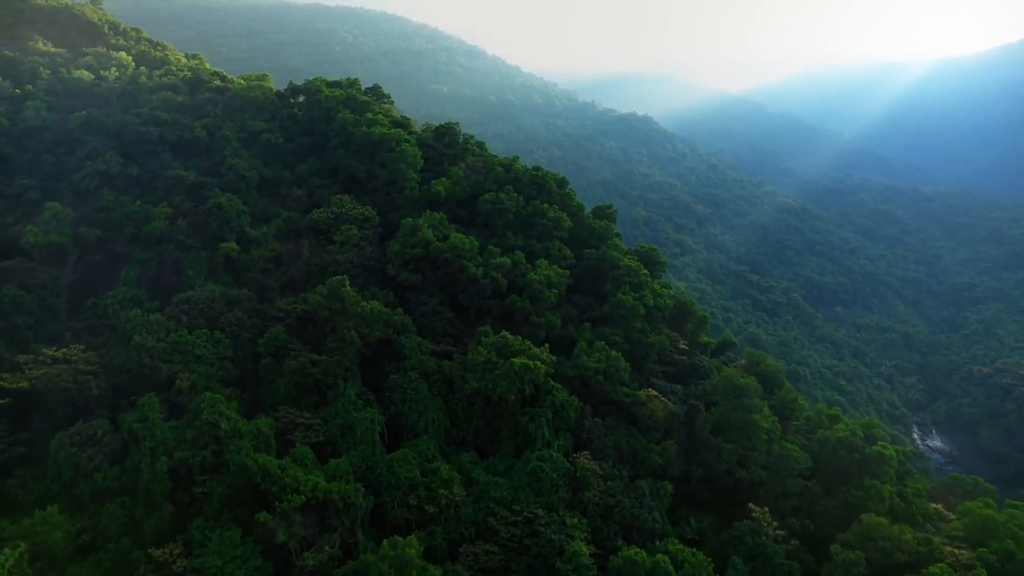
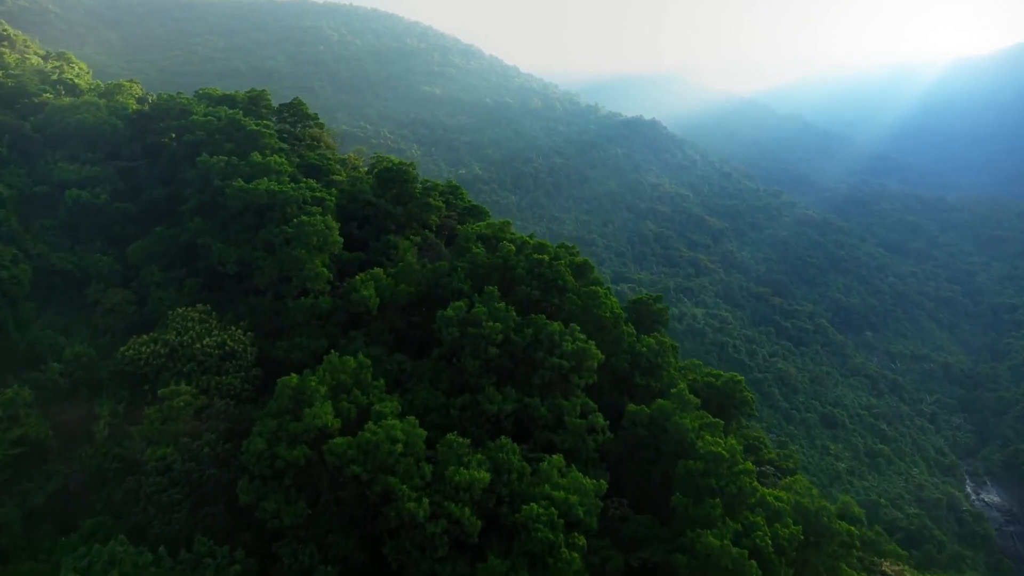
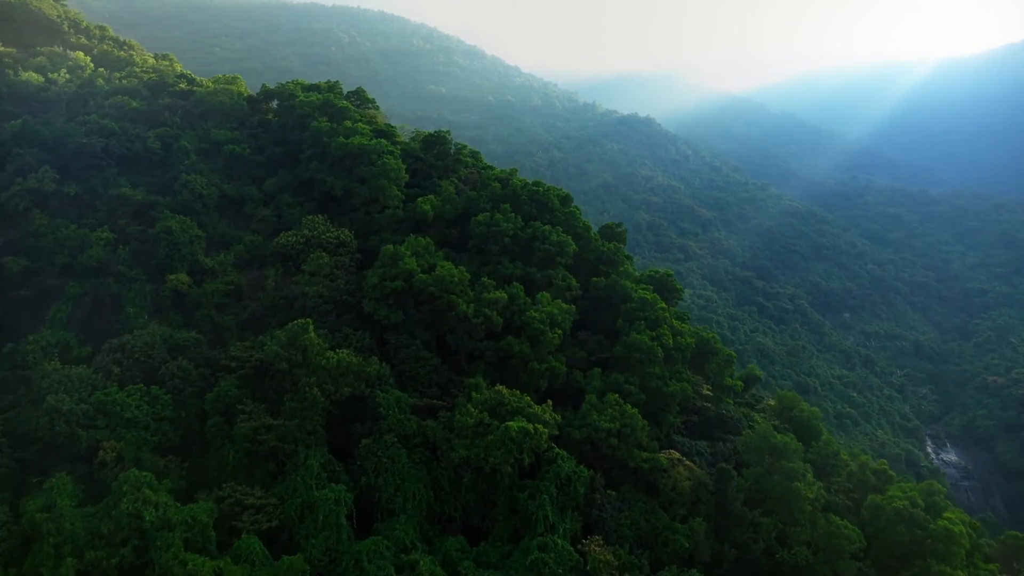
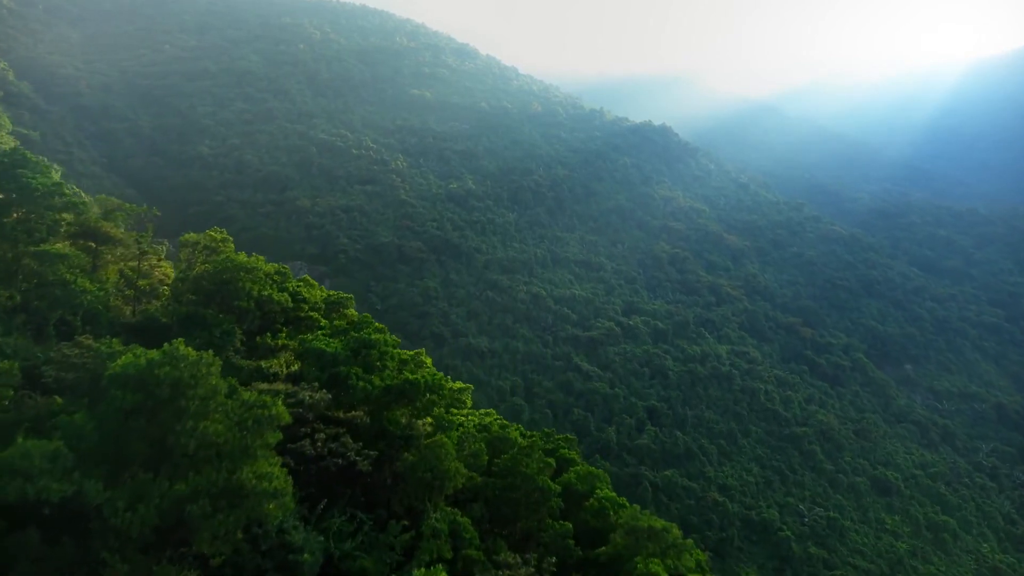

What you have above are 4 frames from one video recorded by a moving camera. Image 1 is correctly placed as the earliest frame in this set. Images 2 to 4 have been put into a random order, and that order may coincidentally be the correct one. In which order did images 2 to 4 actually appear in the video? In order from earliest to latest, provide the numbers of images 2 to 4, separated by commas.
3, 2, 4
